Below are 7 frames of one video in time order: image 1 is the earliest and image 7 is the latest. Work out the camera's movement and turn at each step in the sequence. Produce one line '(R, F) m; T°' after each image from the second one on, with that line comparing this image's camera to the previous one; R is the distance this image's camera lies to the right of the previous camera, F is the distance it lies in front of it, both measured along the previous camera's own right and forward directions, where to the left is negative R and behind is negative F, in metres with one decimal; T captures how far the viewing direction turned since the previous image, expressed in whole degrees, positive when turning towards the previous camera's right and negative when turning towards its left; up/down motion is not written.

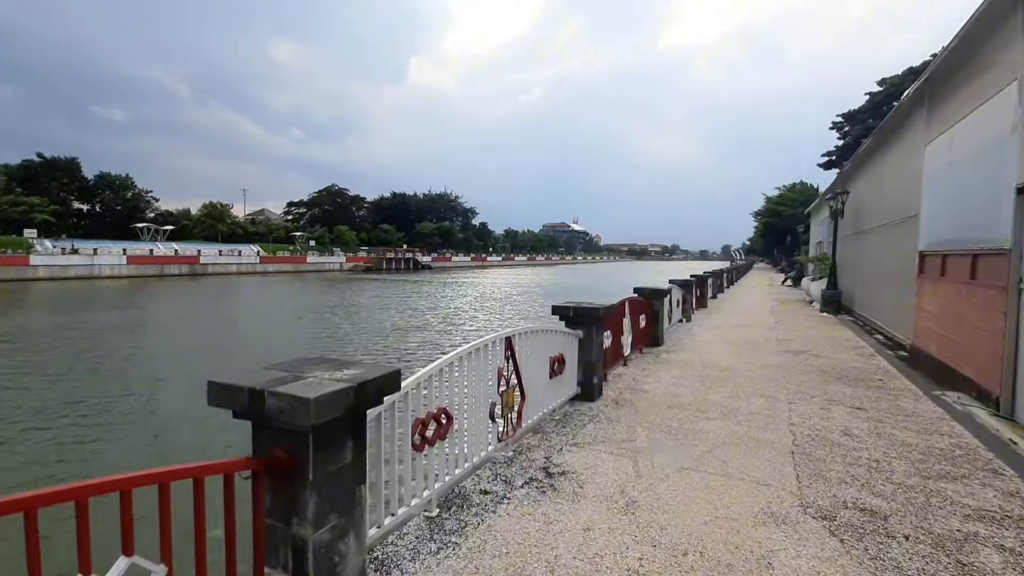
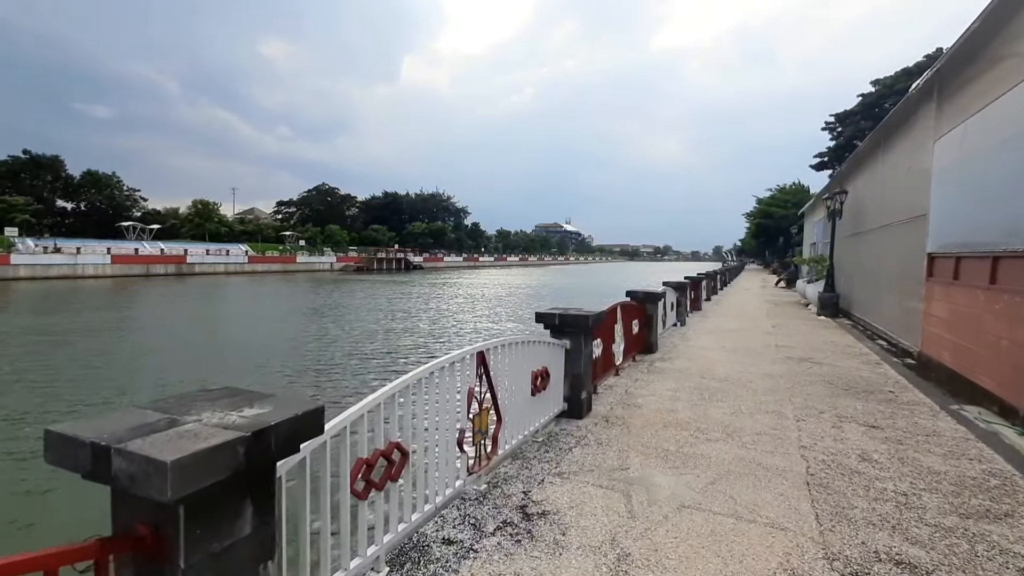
(+0.1, +0.5) m; +1°
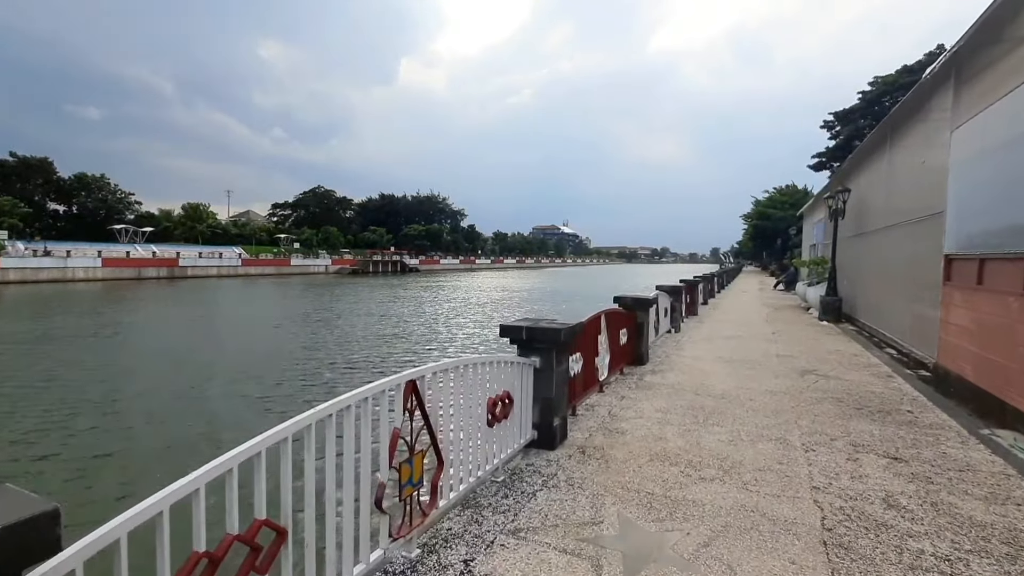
(+0.3, +0.7) m; 0°
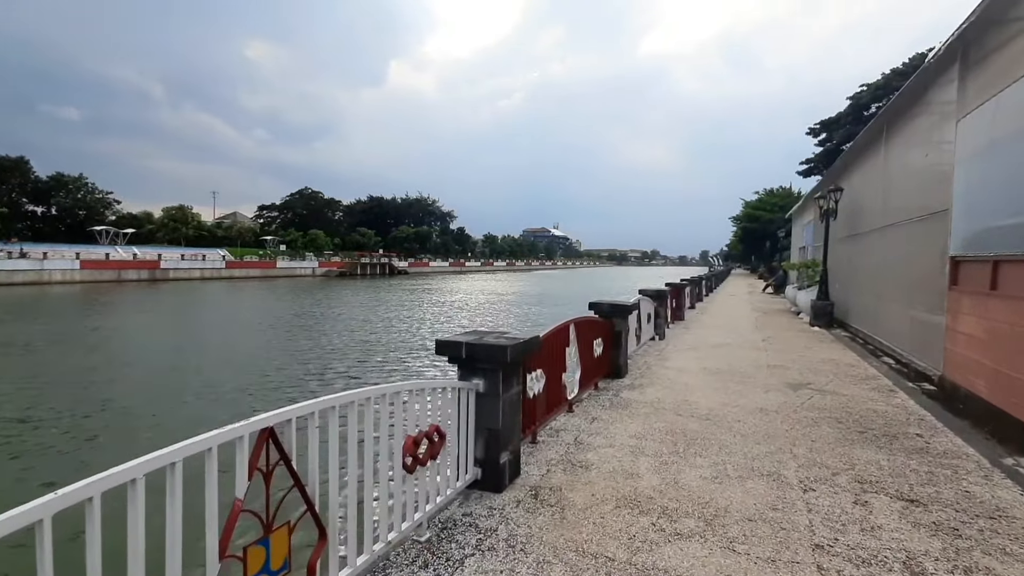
(+0.4, +0.7) m; +1°
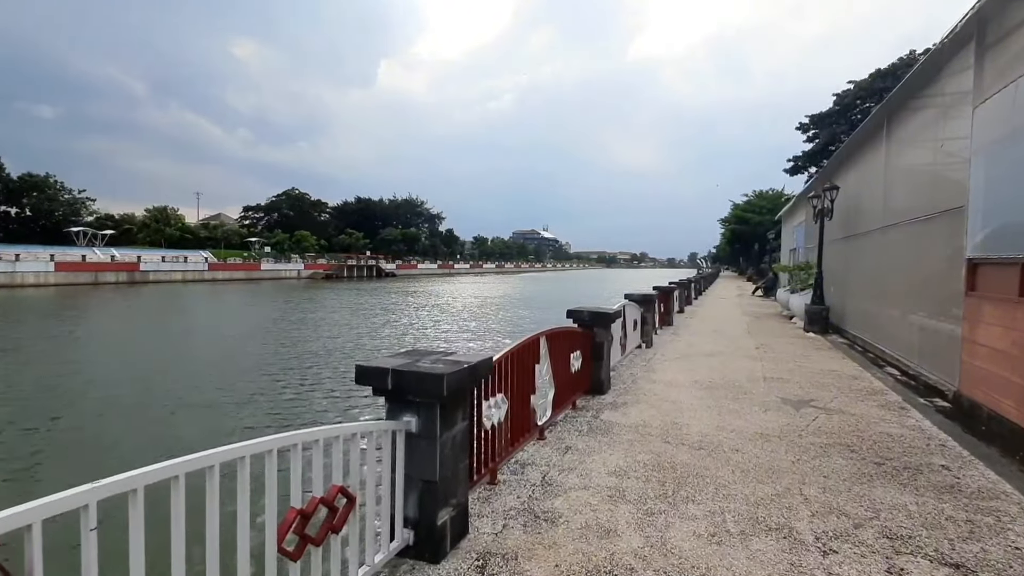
(+0.3, +0.7) m; +1°
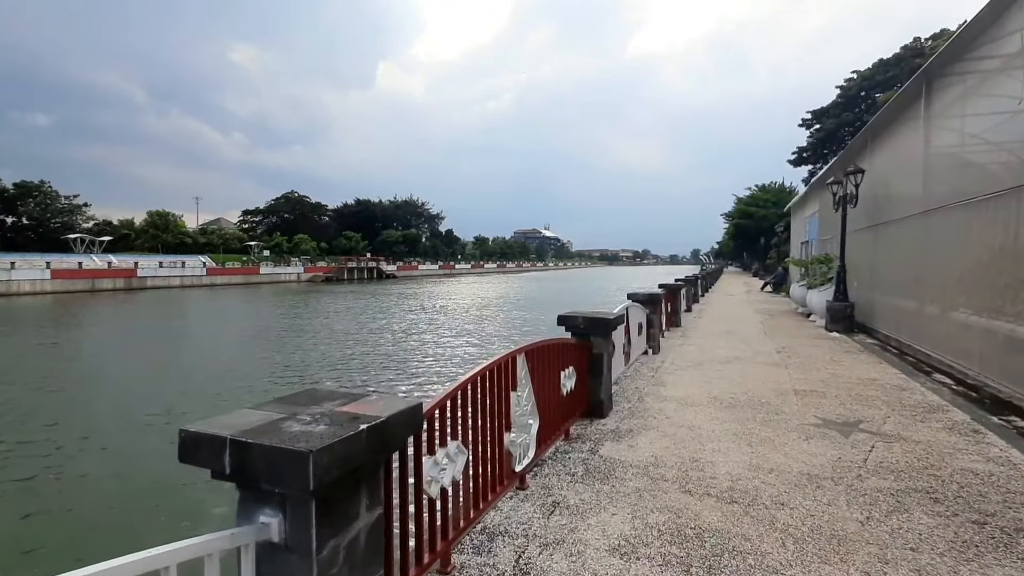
(+0.2, +1.0) m; 0°
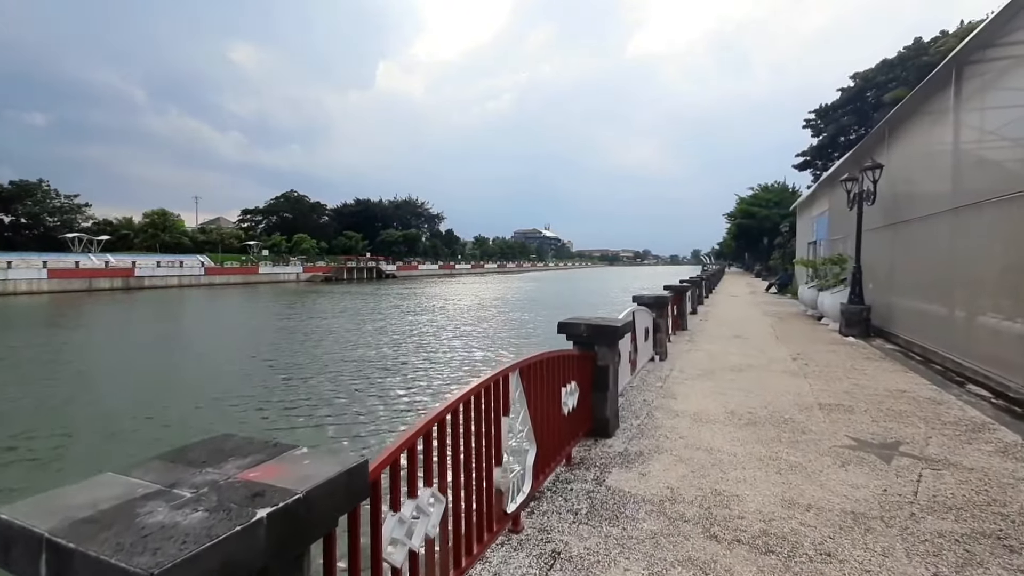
(0.0, +0.5) m; 0°
